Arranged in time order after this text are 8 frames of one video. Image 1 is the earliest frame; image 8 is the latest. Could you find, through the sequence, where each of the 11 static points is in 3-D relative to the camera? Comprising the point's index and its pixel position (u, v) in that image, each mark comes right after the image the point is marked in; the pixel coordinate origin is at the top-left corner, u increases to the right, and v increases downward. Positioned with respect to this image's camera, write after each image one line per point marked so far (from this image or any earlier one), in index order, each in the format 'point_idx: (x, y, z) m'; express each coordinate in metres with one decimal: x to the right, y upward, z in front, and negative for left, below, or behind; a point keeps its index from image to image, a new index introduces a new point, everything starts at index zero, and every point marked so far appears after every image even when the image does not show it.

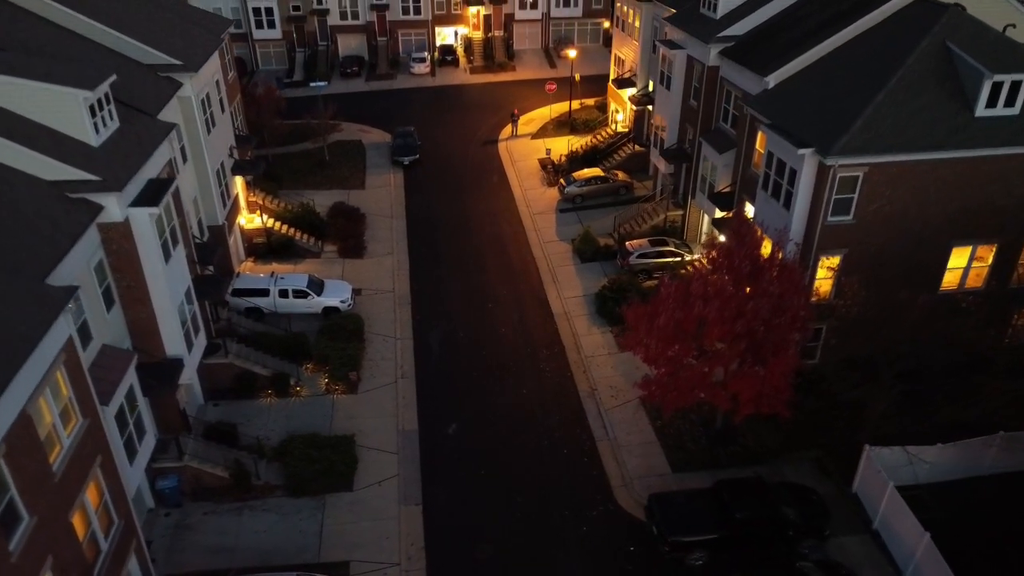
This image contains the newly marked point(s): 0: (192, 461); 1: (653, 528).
0: (-9.0, -4.9, +19.9) m
1: (+3.8, -6.5, +19.1) m
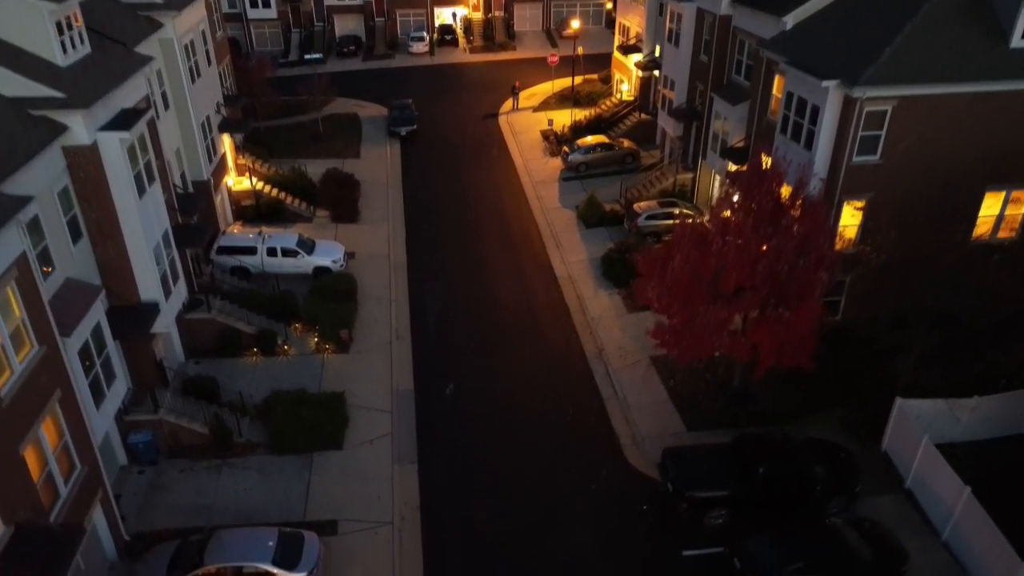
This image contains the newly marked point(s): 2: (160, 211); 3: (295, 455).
0: (-8.9, -3.3, +18.3) m
1: (+3.9, -4.9, +17.6) m
2: (-9.4, +2.1, +18.9) m
3: (-5.8, -4.4, +18.8) m
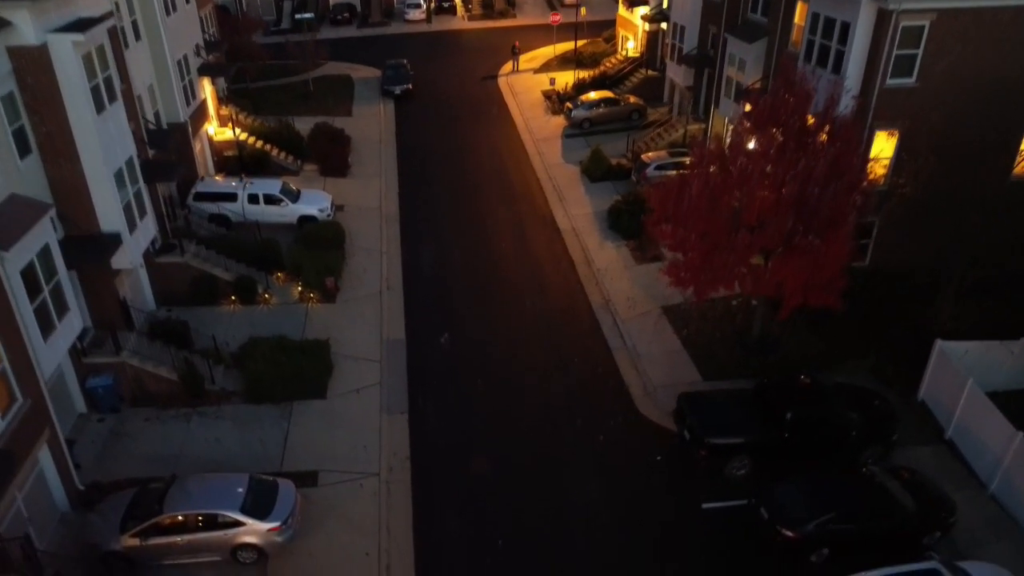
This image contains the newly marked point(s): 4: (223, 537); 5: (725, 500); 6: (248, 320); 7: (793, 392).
0: (-8.9, -1.7, +16.6) m
1: (+3.9, -3.3, +15.9) m
2: (-9.4, +3.7, +17.2) m
3: (-5.8, -2.8, +17.1) m
4: (-5.4, -4.6, +13.2) m
5: (+4.5, -4.5, +15.0) m
6: (-7.4, -0.9, +19.7) m
7: (+6.4, -2.4, +16.0) m
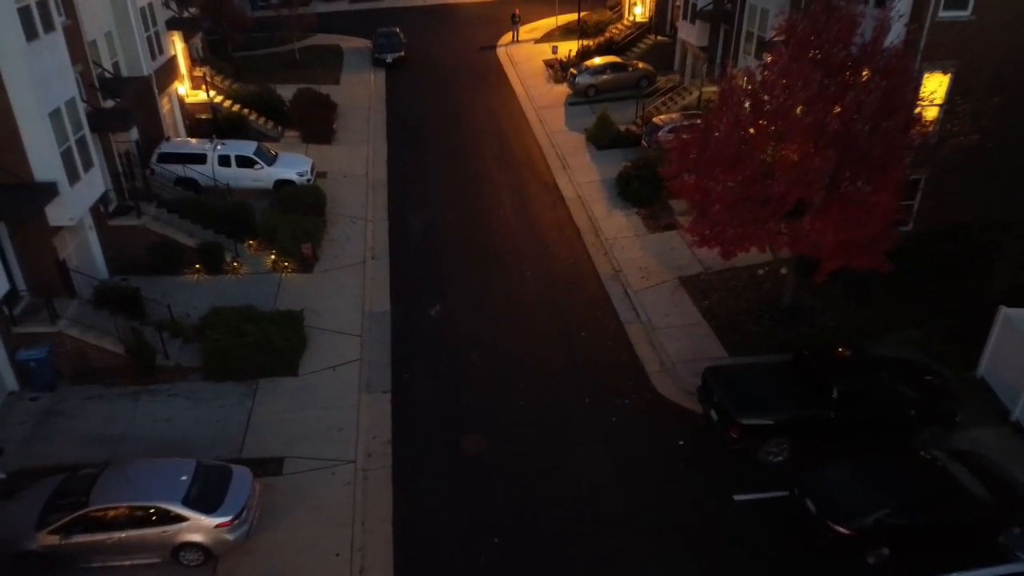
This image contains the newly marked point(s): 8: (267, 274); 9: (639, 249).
0: (-8.9, -0.8, +14.4) m
1: (+3.9, -2.4, +13.6) m
2: (-9.4, +4.5, +15.0) m
3: (-5.8, -1.9, +14.9) m
4: (-5.4, -3.8, +11.0) m
5: (+4.5, -3.7, +12.8) m
6: (-7.4, 0.0, +17.5) m
7: (+6.3, -1.5, +13.7) m
8: (-6.3, +0.4, +18.3) m
9: (+3.6, +1.1, +19.9) m
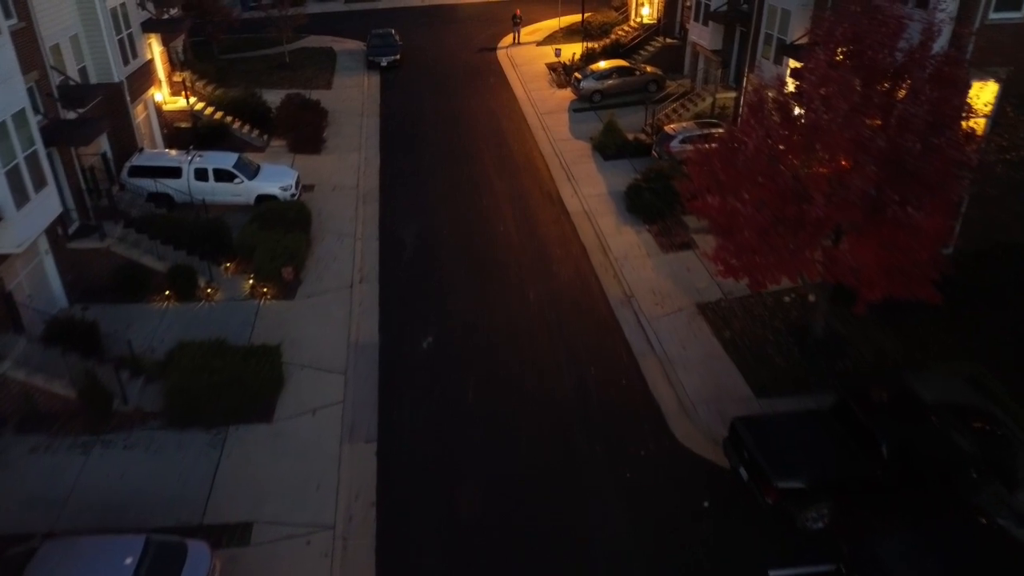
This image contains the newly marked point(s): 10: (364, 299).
0: (-8.9, -1.5, +12.7) m
1: (+3.9, -3.1, +12.0) m
2: (-9.4, +3.9, +13.3) m
3: (-5.8, -2.6, +13.2) m
4: (-5.4, -4.5, +9.3) m
5: (+4.5, -4.3, +11.1) m
6: (-7.4, -0.7, +15.9) m
7: (+6.4, -2.2, +12.1) m
8: (-6.3, -0.3, +16.7) m
9: (+3.6, +0.5, +18.3) m
10: (-3.6, -0.3, +17.2) m
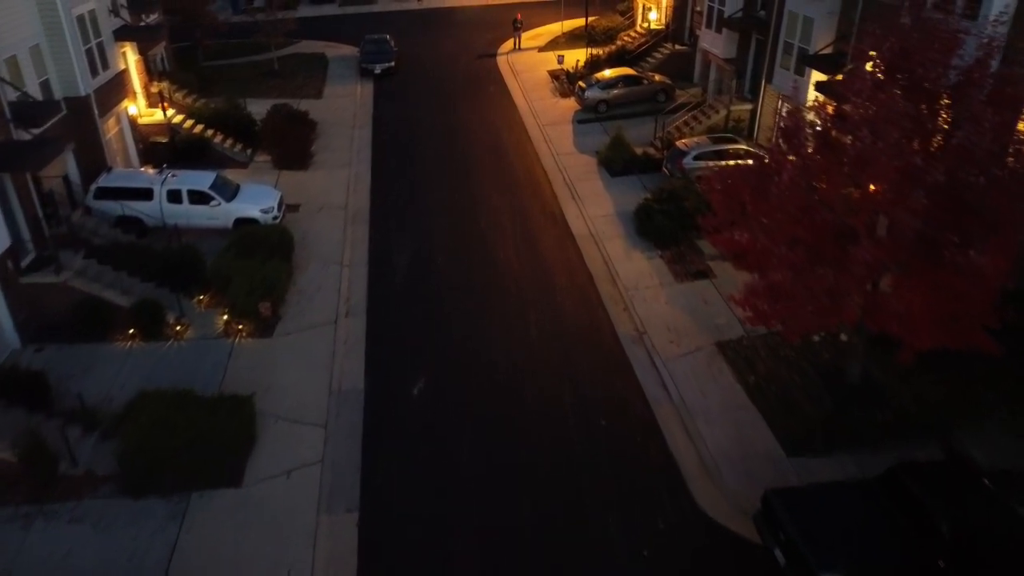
0: (-8.9, -2.3, +11.2) m
1: (+3.9, -3.9, +10.4) m
2: (-9.4, +3.1, +11.8) m
3: (-5.8, -3.4, +11.7) m
4: (-5.4, -5.3, +7.8) m
5: (+4.5, -5.1, +9.6) m
6: (-7.3, -1.5, +14.3) m
7: (+6.4, -3.0, +10.5) m
8: (-6.3, -1.1, +15.1) m
9: (+3.6, -0.3, +16.7) m
10: (-3.6, -1.1, +15.7) m
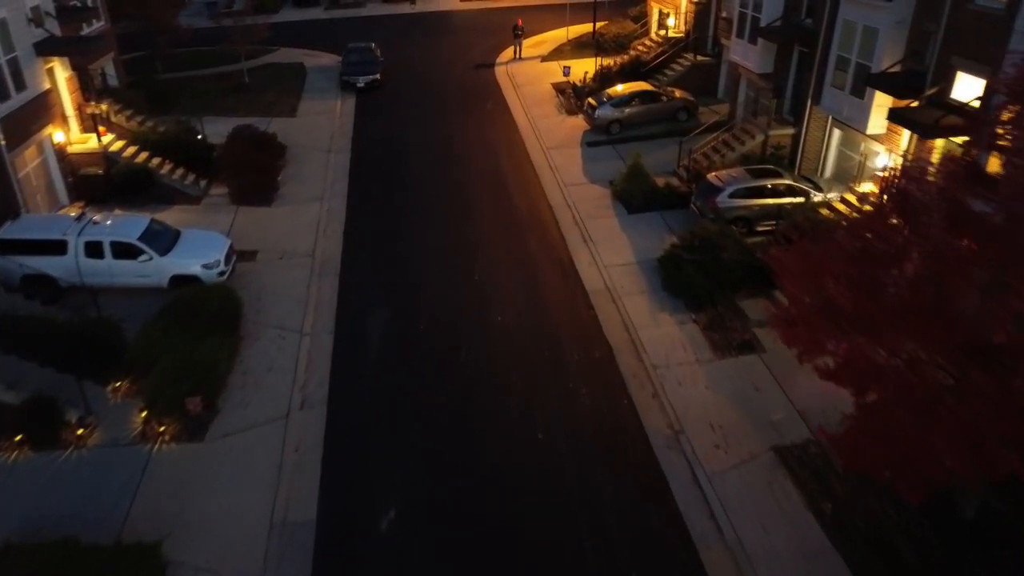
0: (-8.9, -3.8, +7.8) m
1: (+3.9, -5.4, +7.0) m
2: (-9.4, +1.6, +8.4) m
3: (-5.8, -4.9, +8.3) m
4: (-5.4, -6.8, +4.4) m
5: (+4.5, -6.6, +6.2) m
6: (-7.3, -3.0, +10.9) m
7: (+6.4, -4.5, +7.1) m
8: (-6.3, -2.6, +11.7) m
9: (+3.6, -1.9, +13.3) m
10: (-3.6, -2.6, +12.3) m
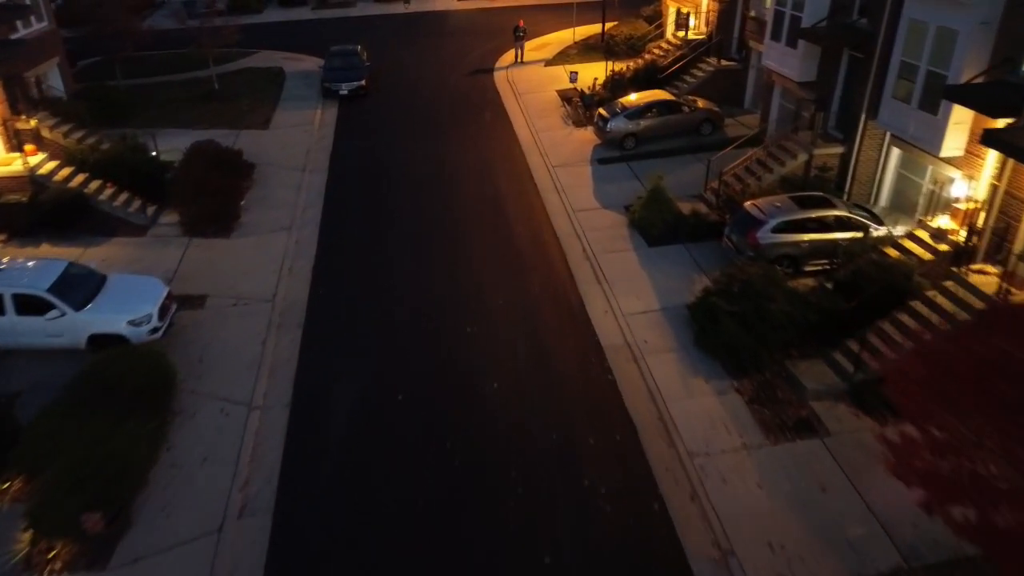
0: (-8.9, -4.8, +5.0) m
1: (+3.9, -6.4, +4.2) m
2: (-9.4, +0.6, +5.6) m
3: (-5.8, -5.9, +5.4) m
4: (-5.5, -7.8, +1.6) m
5: (+4.5, -7.7, +3.3) m
6: (-7.4, -4.0, +8.1) m
7: (+6.3, -5.5, +4.3) m
8: (-6.3, -3.6, +8.9) m
9: (+3.6, -2.9, +10.5) m
10: (-3.6, -3.6, +9.5) m
